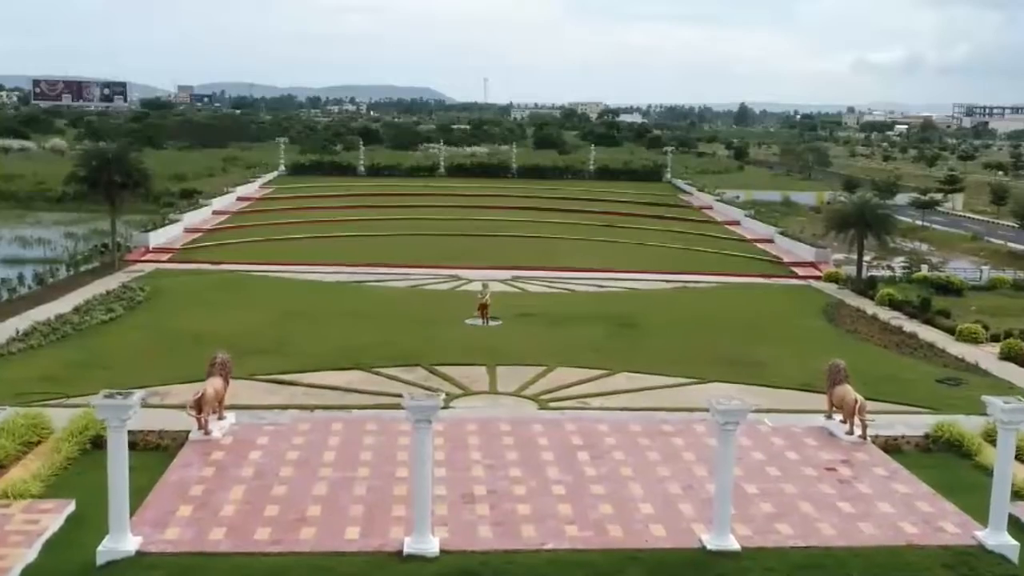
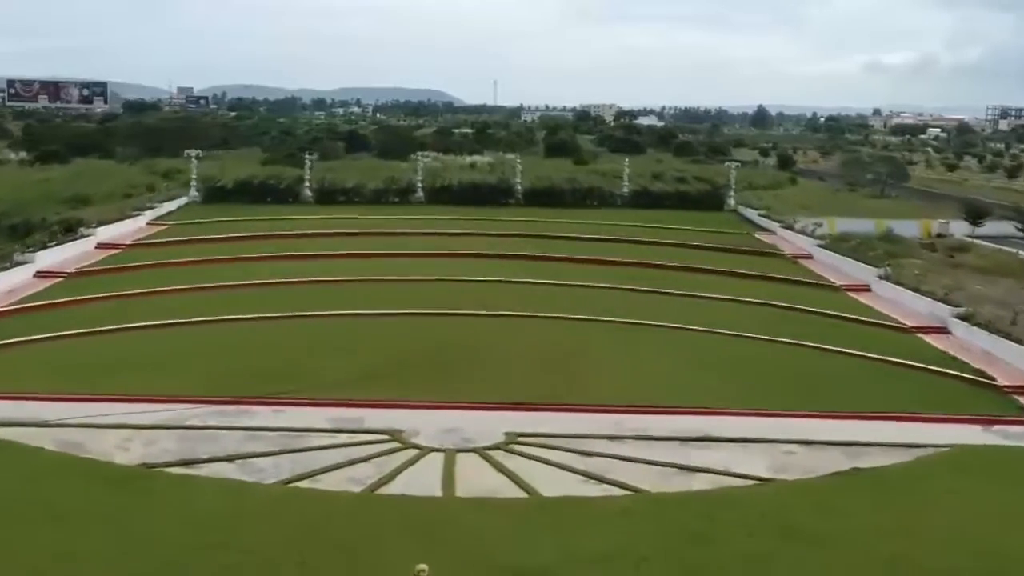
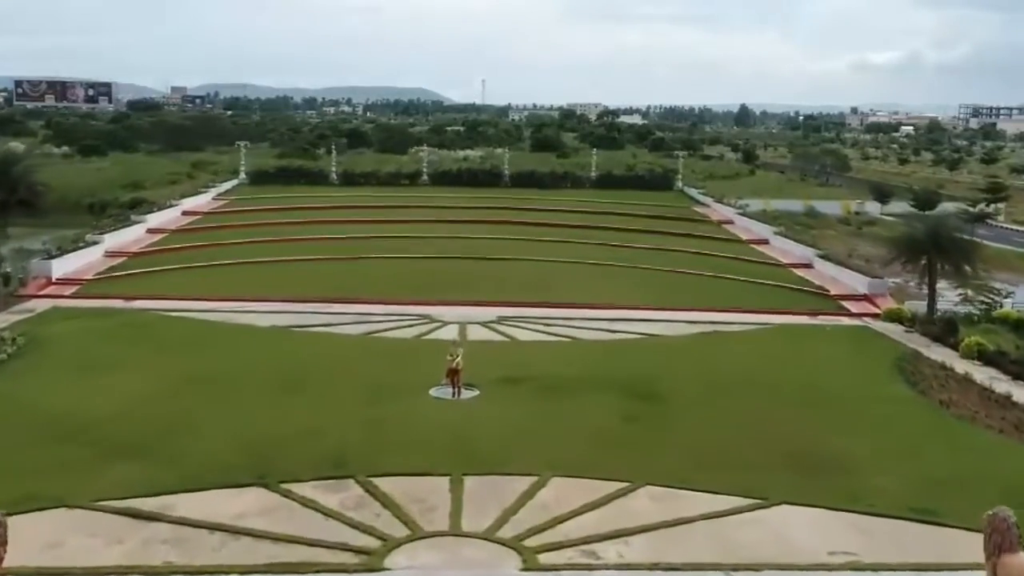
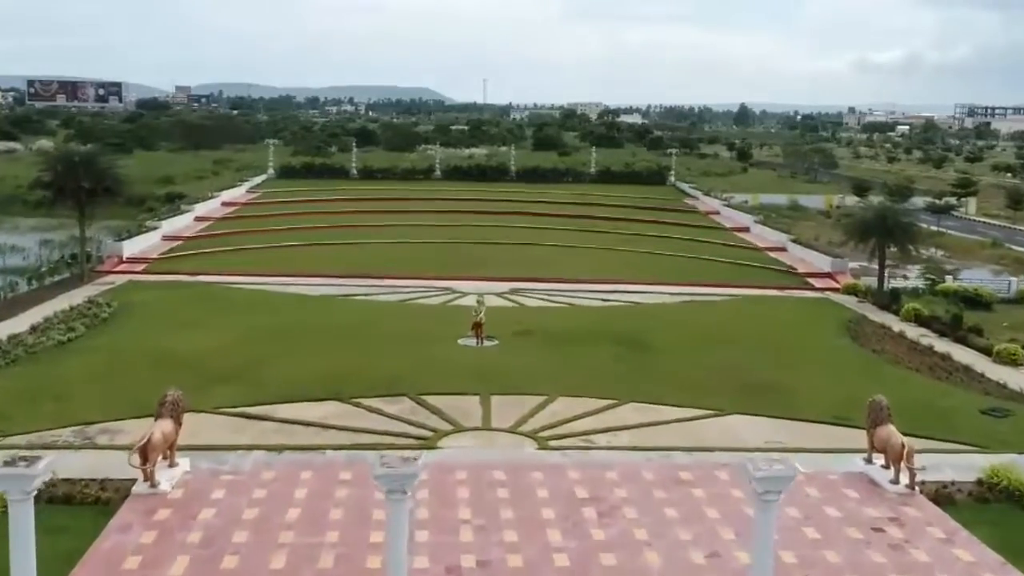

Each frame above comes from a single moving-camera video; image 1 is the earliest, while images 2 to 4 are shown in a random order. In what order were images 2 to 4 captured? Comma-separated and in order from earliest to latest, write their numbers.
4, 3, 2
